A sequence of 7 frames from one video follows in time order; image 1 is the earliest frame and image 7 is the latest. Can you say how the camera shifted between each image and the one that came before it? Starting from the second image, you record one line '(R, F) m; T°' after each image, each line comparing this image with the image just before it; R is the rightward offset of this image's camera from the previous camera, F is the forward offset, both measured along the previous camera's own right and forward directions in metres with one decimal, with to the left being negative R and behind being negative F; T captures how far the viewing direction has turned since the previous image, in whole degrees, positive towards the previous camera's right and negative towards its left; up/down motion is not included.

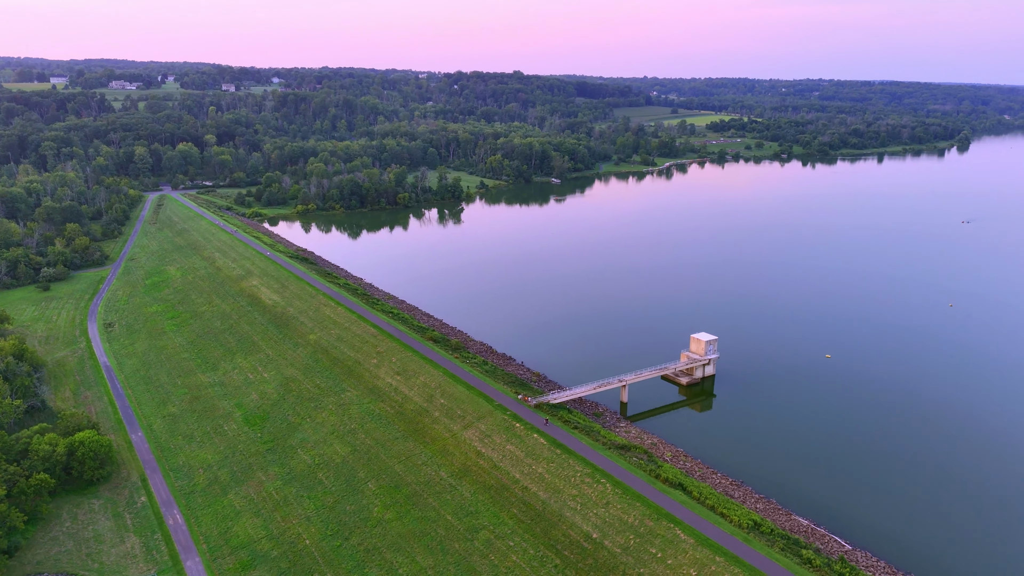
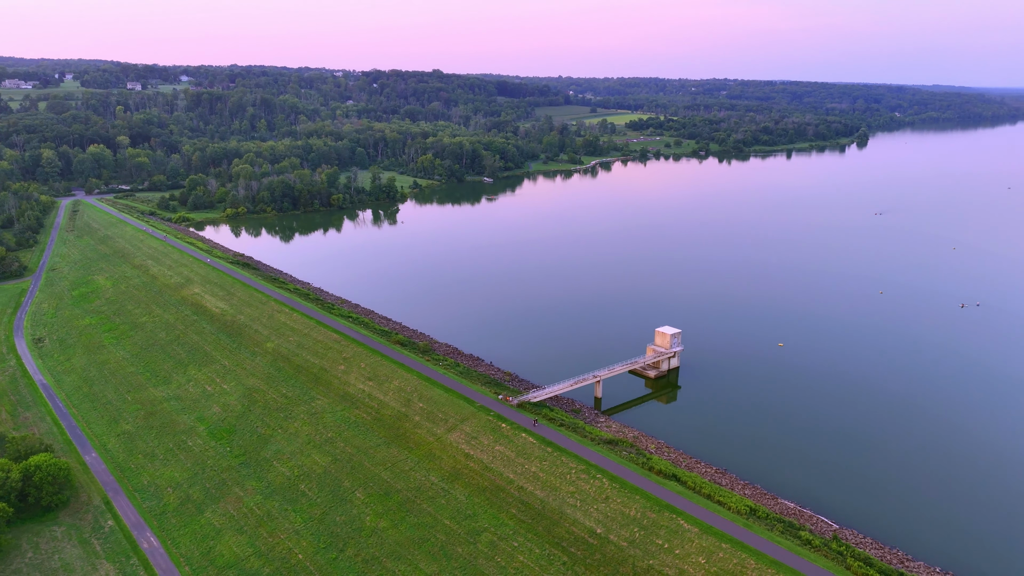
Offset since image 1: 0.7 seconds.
(-1.8, +0.1) m; +6°
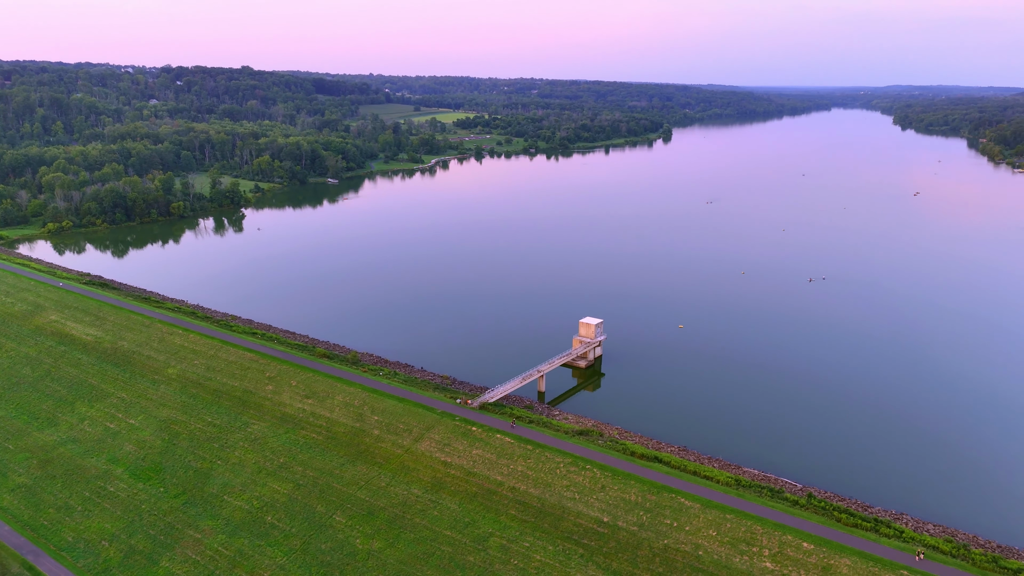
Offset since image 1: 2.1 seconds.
(-4.1, +0.5) m; +14°
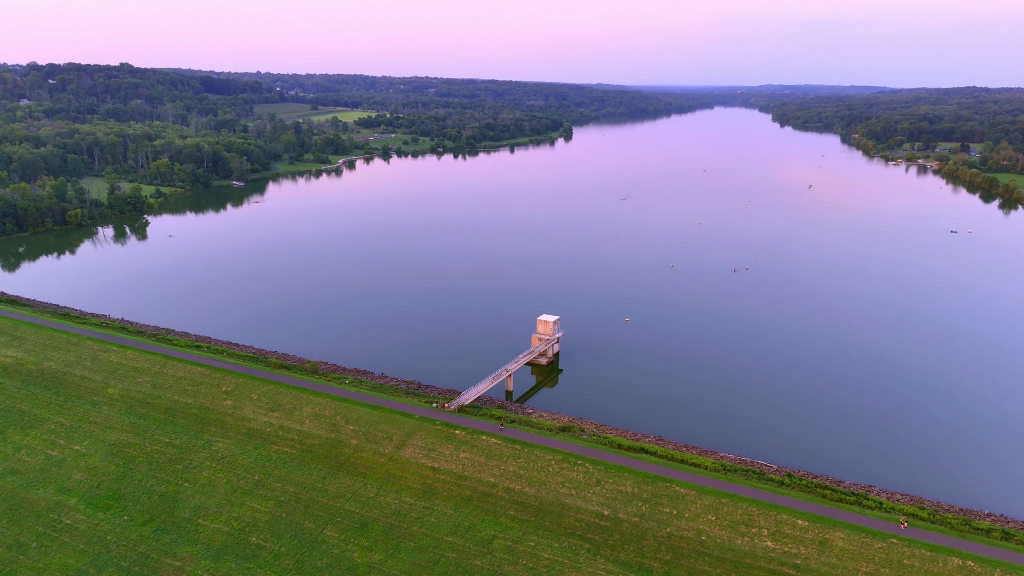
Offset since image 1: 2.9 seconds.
(-2.3, +0.2) m; +8°
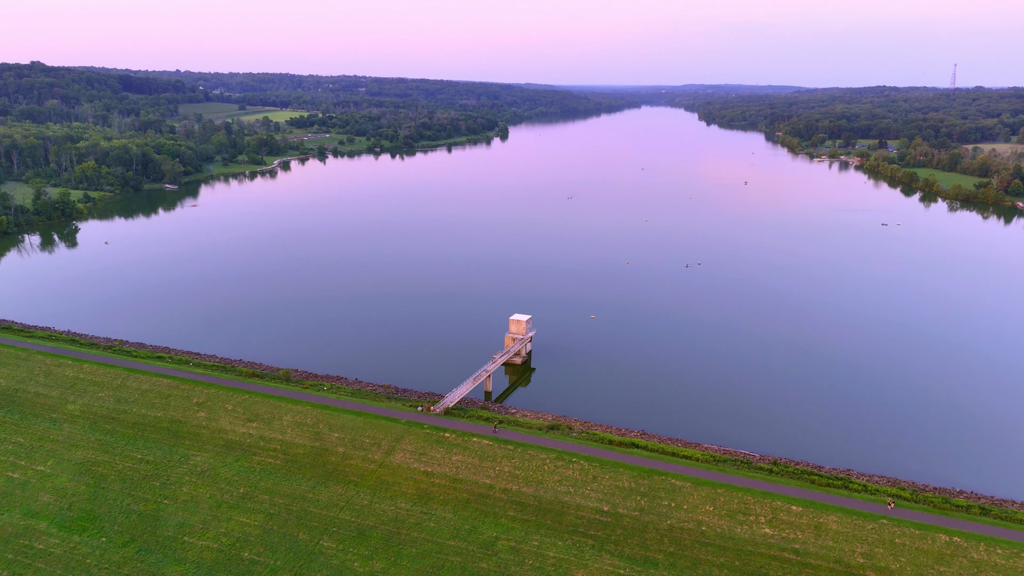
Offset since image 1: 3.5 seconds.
(-1.5, +0.1) m; +5°
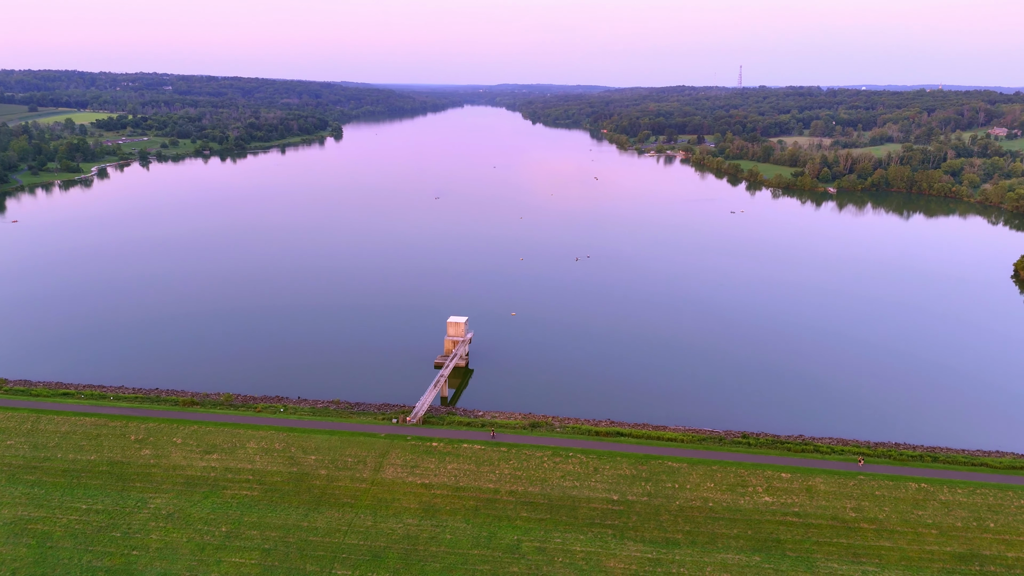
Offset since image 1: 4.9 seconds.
(-4.2, +0.5) m; +13°
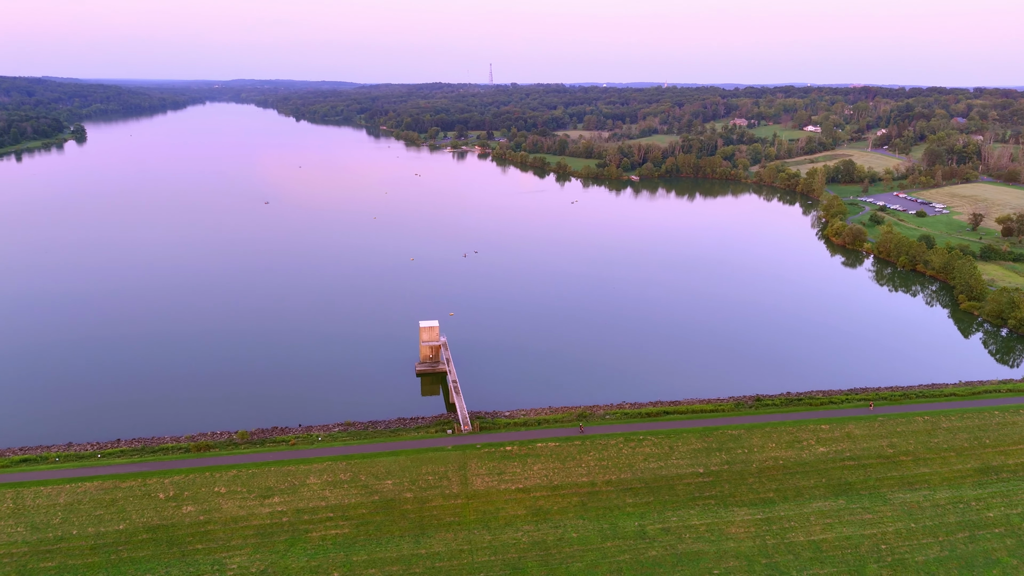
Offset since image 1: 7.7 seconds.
(-8.1, +1.3) m; +18°
